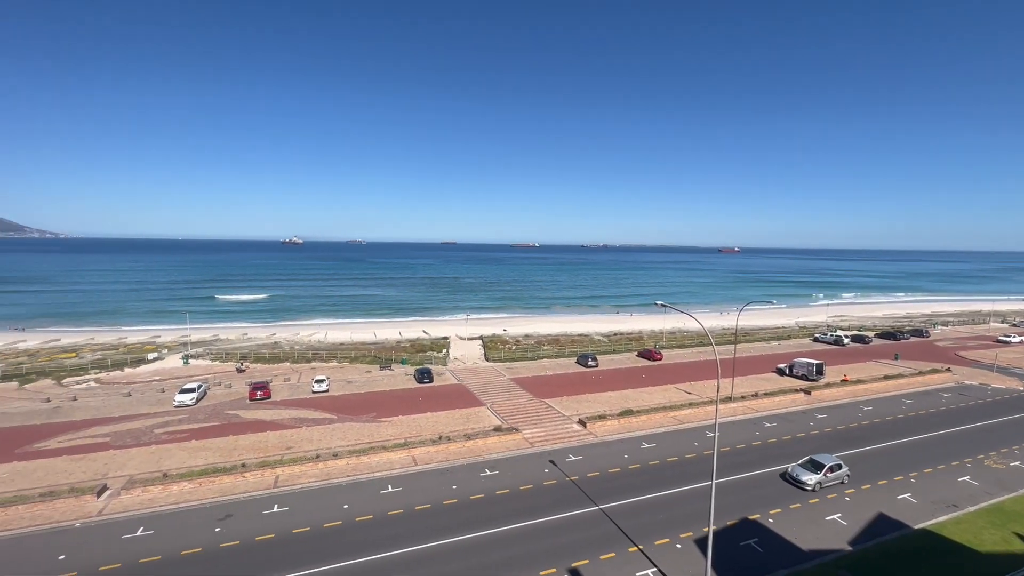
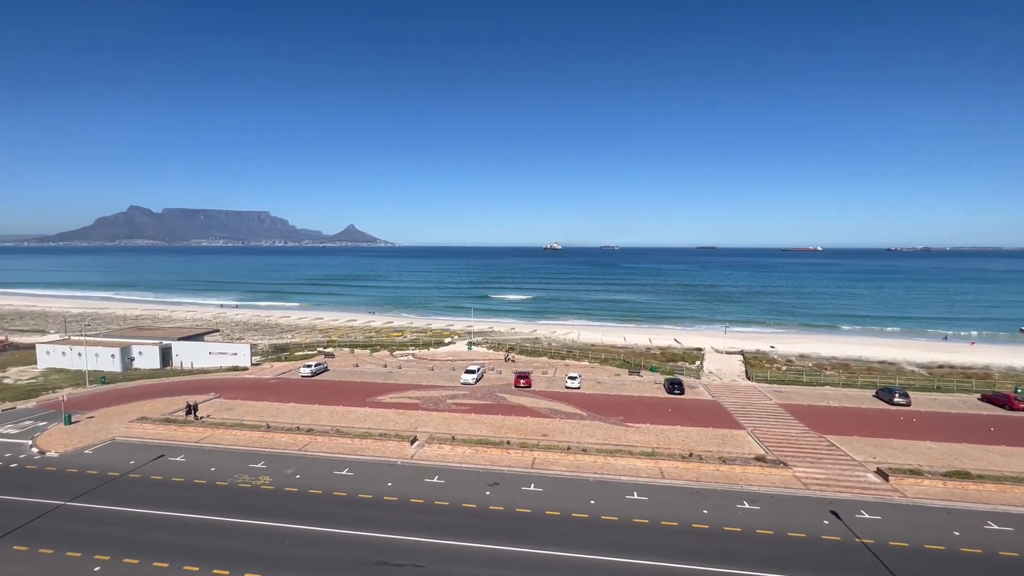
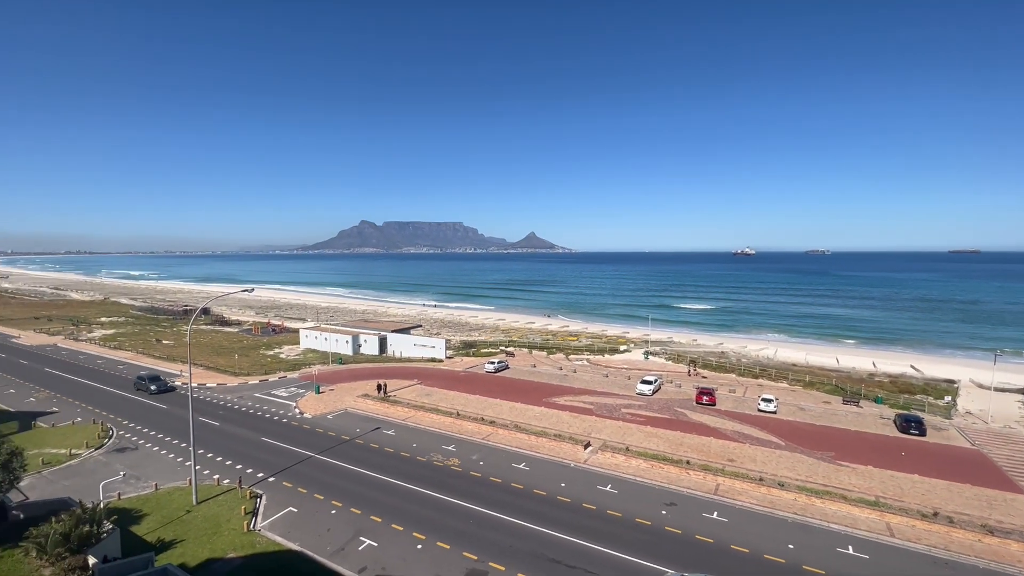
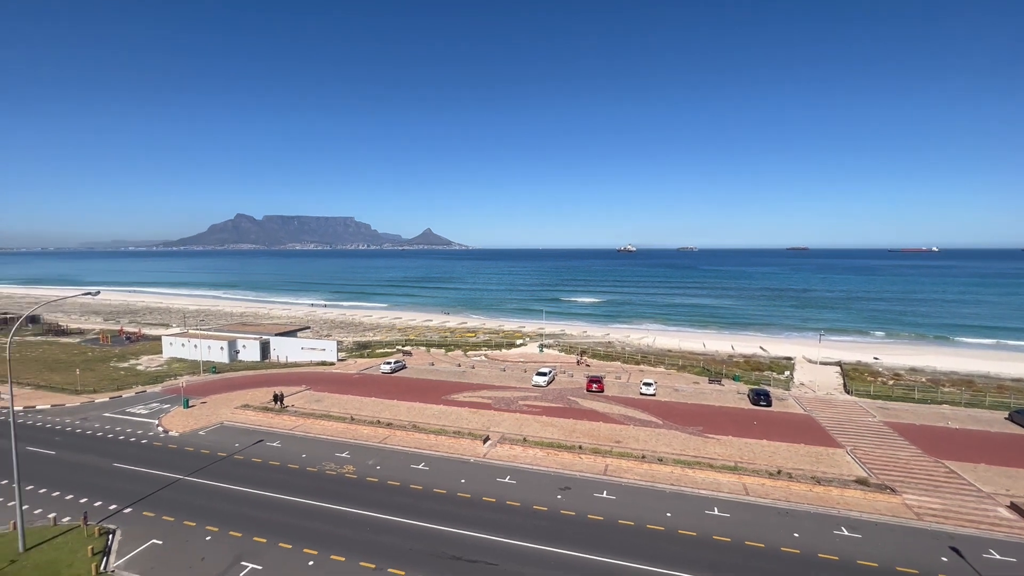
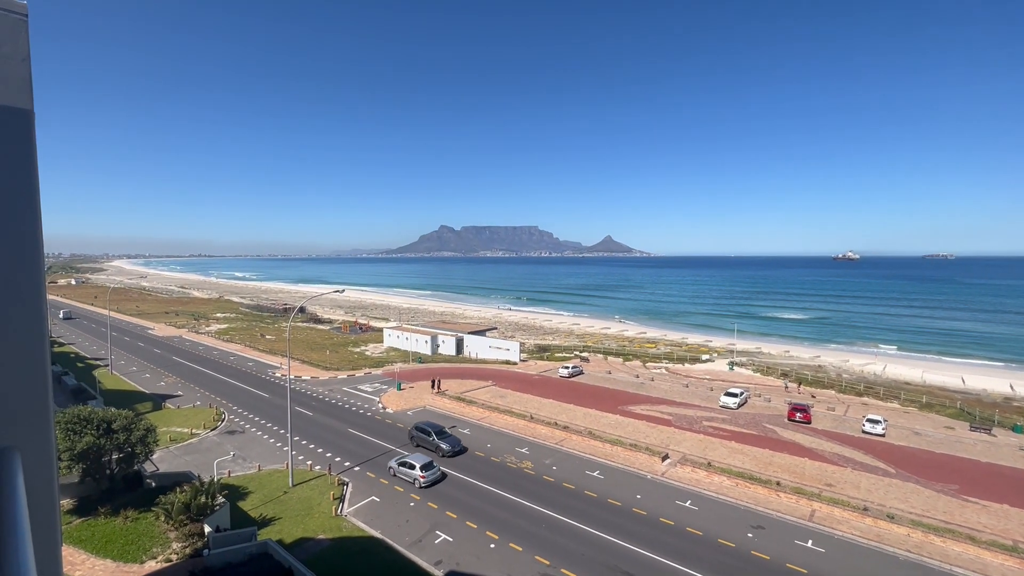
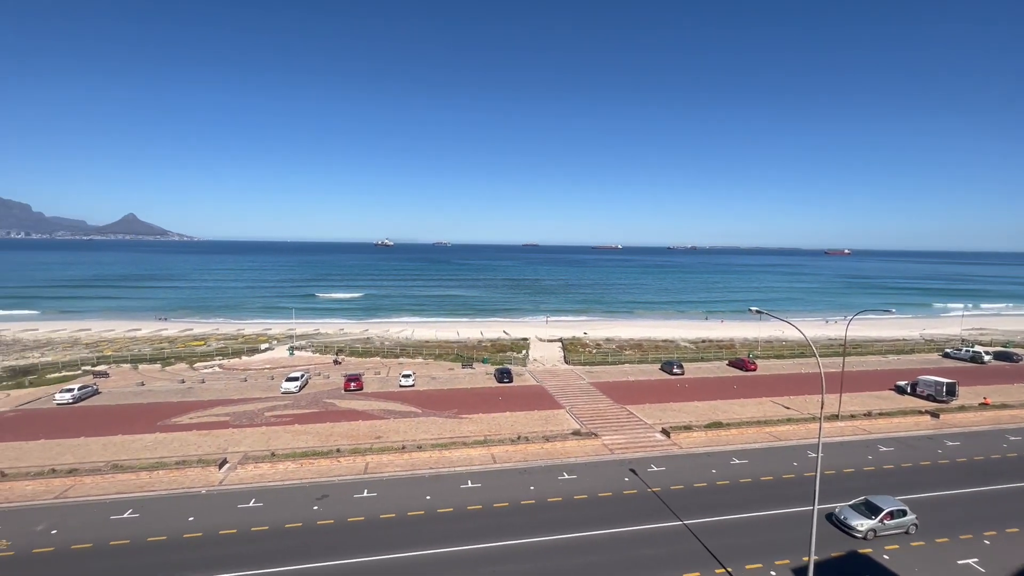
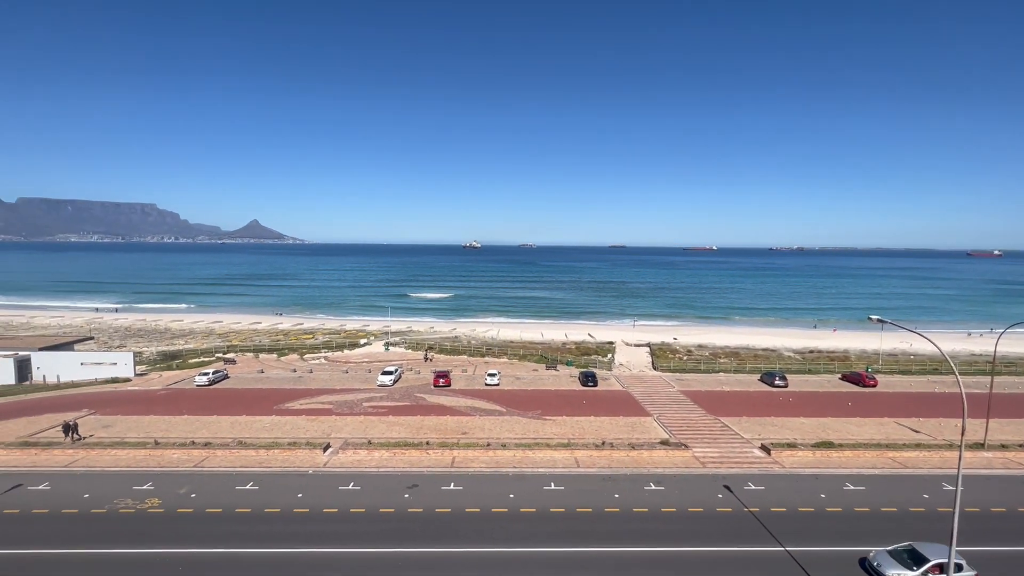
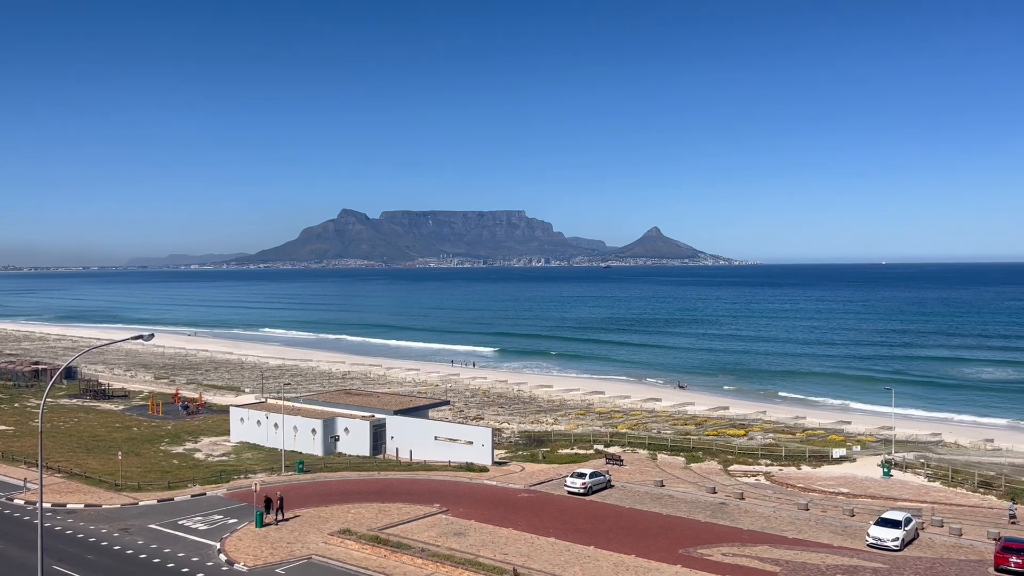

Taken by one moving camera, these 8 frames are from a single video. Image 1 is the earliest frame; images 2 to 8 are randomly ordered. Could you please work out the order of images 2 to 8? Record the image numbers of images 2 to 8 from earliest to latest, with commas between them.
6, 7, 2, 4, 3, 5, 8
